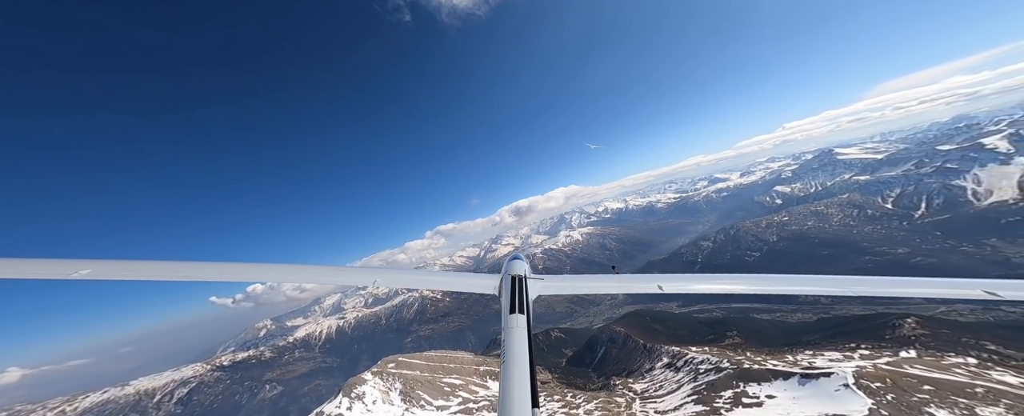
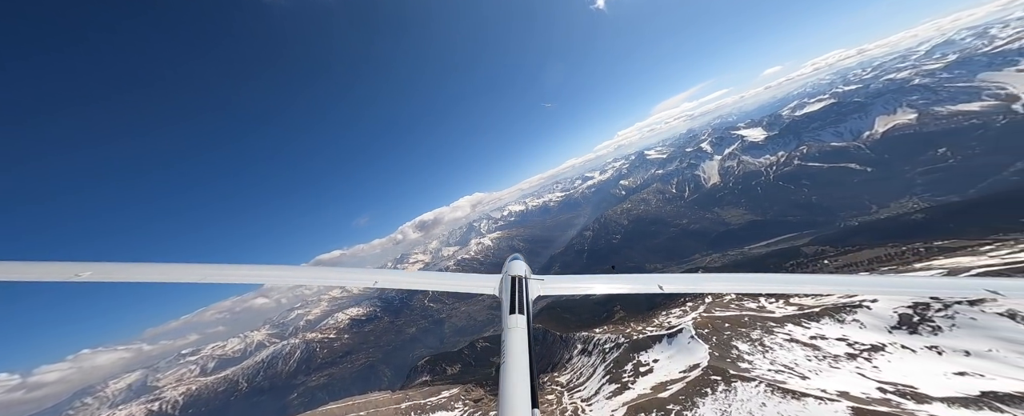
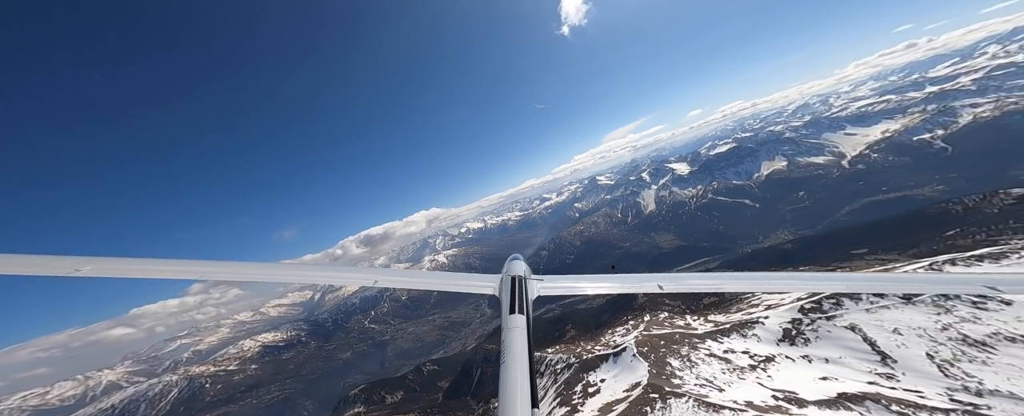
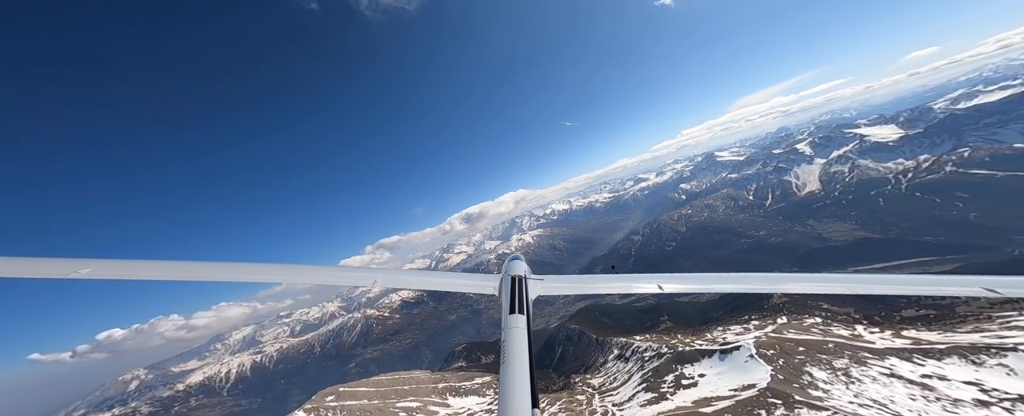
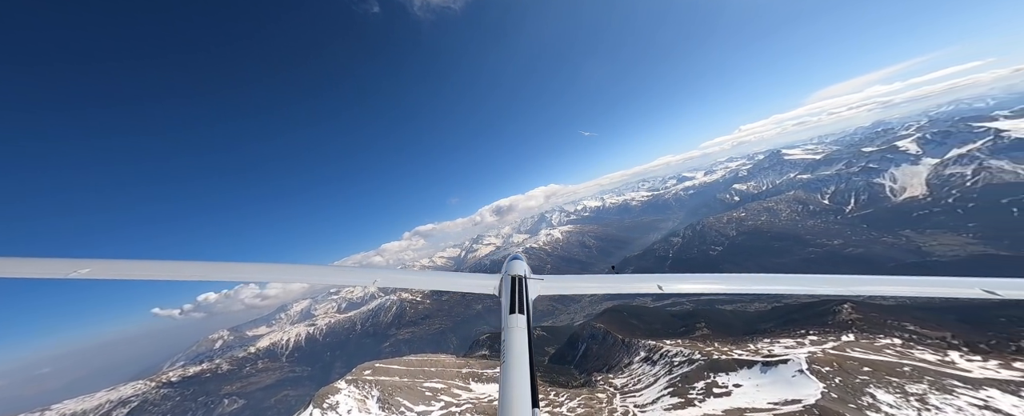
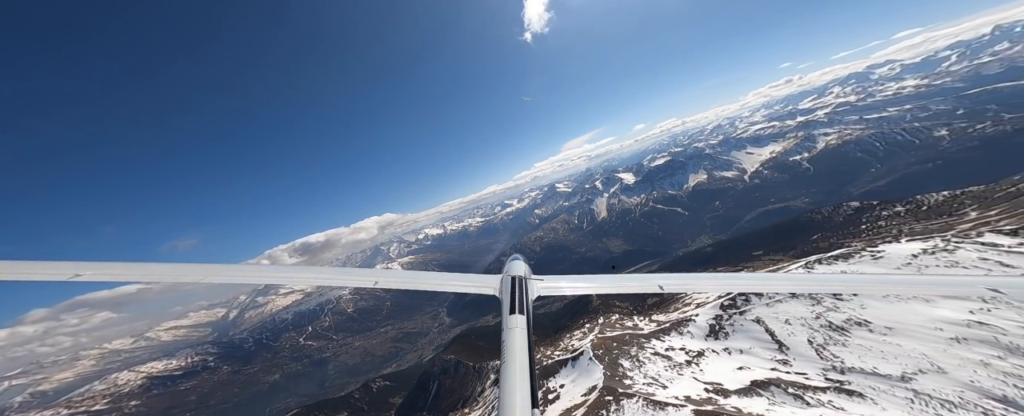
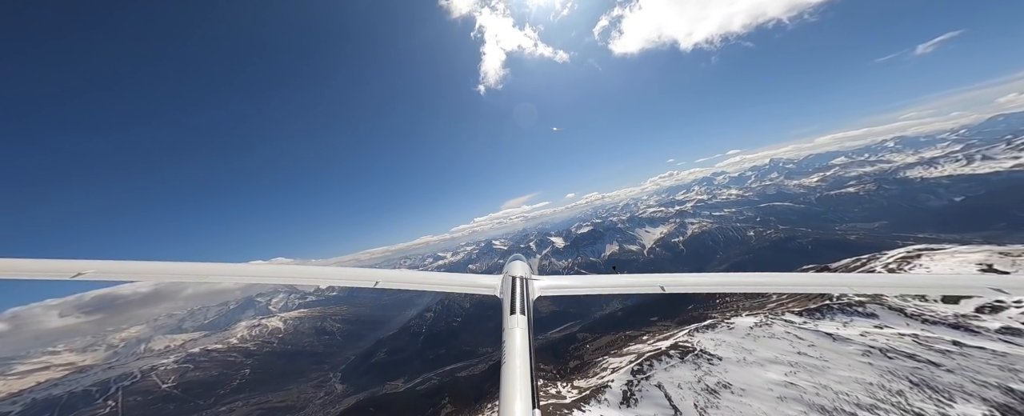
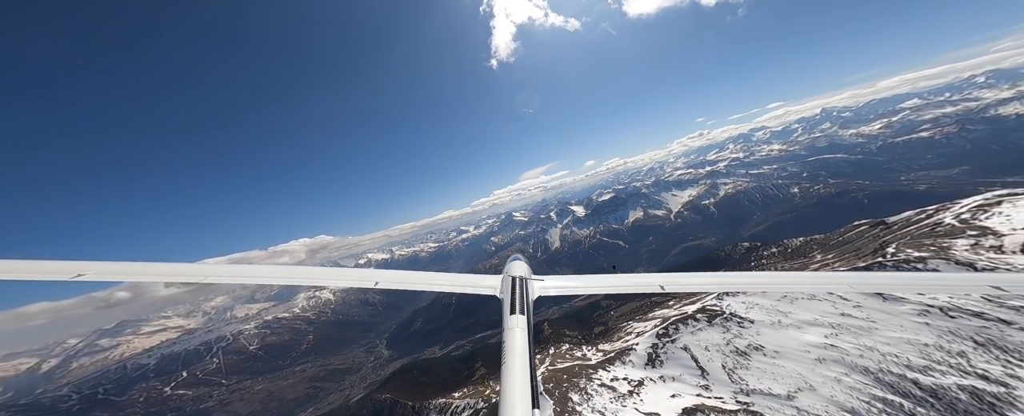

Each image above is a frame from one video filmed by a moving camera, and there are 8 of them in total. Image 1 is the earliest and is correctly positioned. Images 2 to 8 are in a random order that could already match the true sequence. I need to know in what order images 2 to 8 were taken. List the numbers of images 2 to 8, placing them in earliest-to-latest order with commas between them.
5, 4, 2, 3, 6, 8, 7
